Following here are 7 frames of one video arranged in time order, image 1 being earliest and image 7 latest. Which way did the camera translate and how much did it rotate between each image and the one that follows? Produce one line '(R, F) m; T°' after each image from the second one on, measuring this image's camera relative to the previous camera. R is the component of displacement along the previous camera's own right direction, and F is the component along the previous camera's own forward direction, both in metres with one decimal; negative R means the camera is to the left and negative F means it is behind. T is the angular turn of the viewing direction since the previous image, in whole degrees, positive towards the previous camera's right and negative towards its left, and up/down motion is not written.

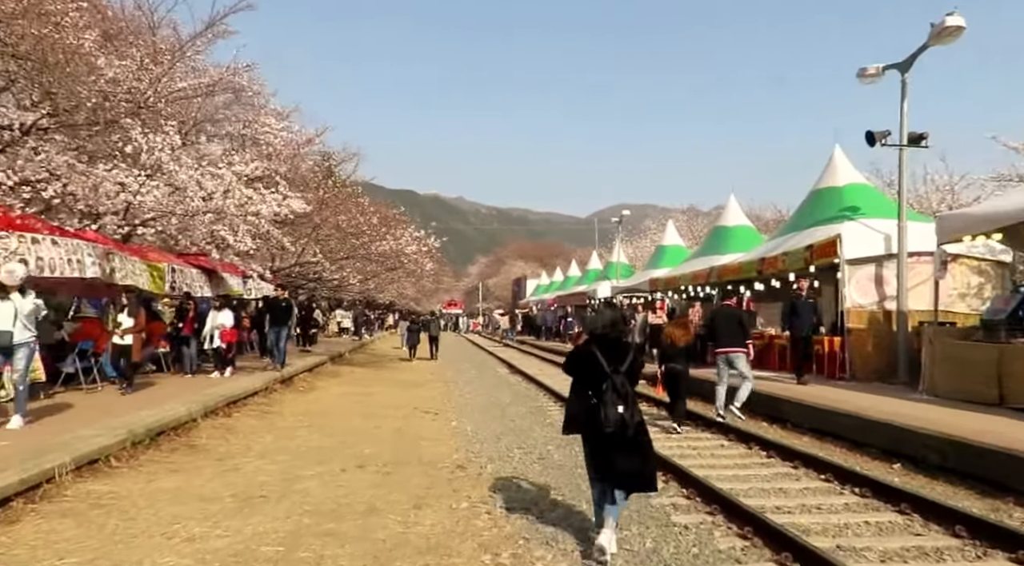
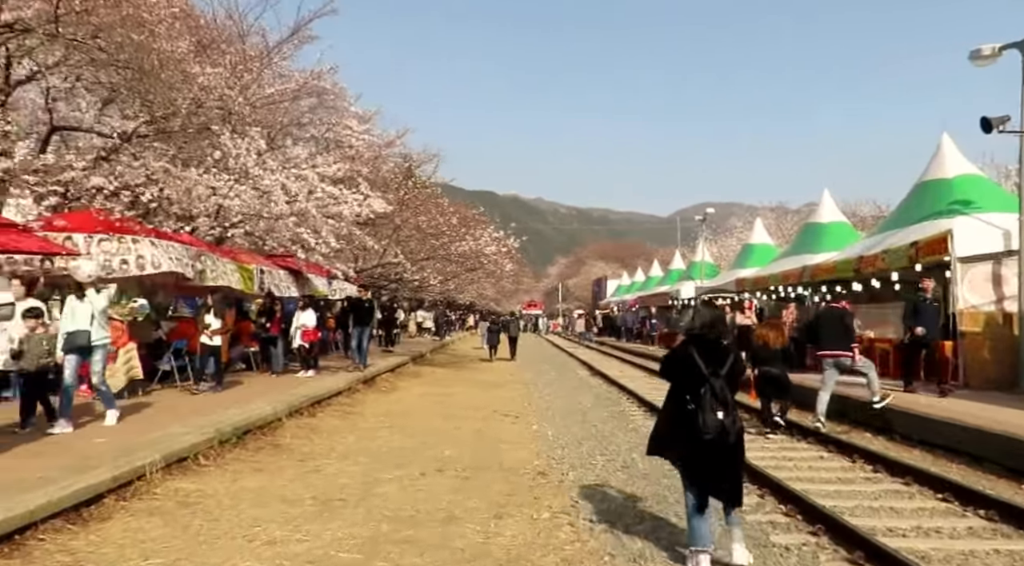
(0.0, +0.2) m; -6°
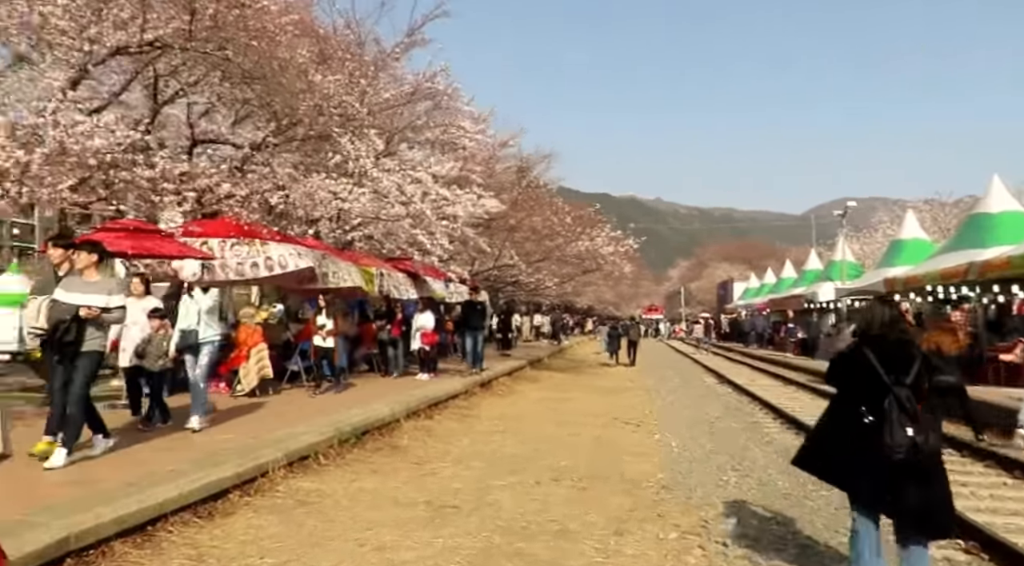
(0.0, +0.4) m; -8°
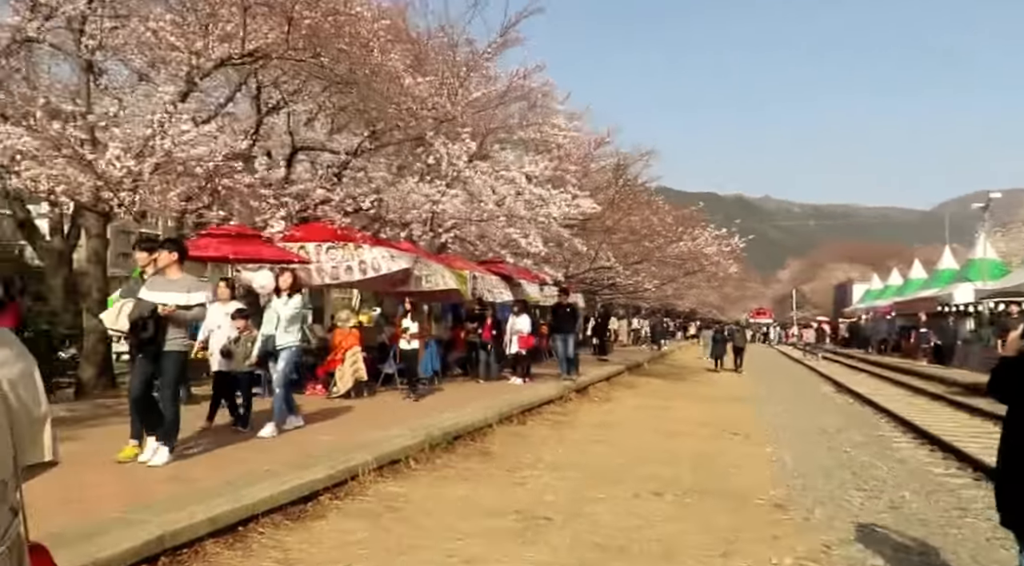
(0.0, +0.4) m; -7°
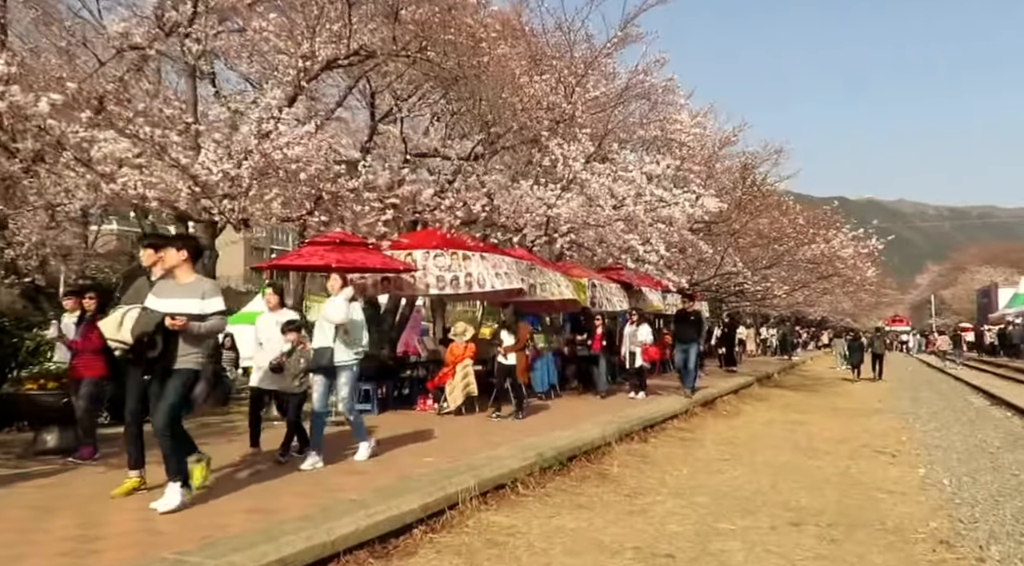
(0.0, +0.6) m; -8°
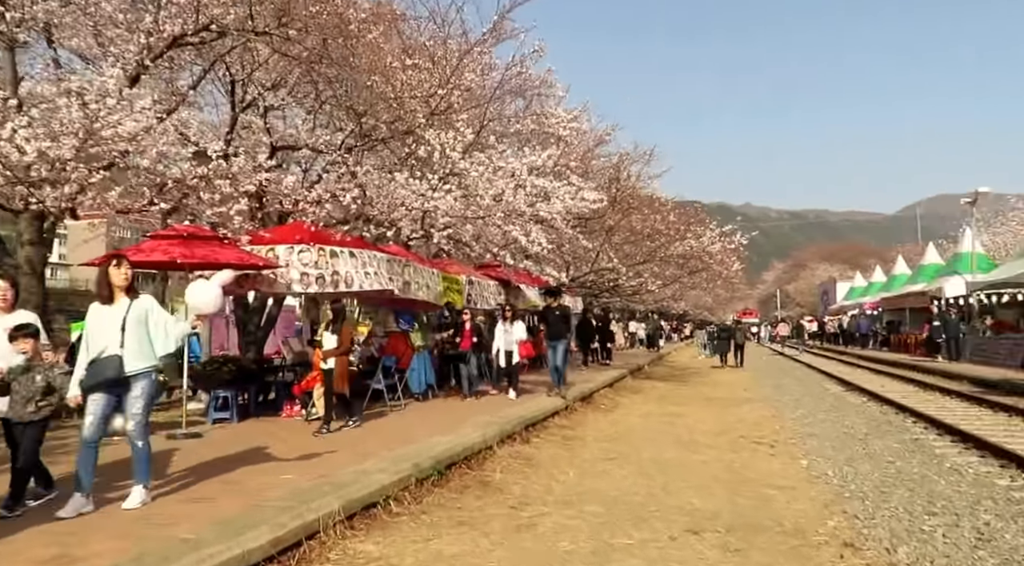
(+0.1, +0.7) m; +9°
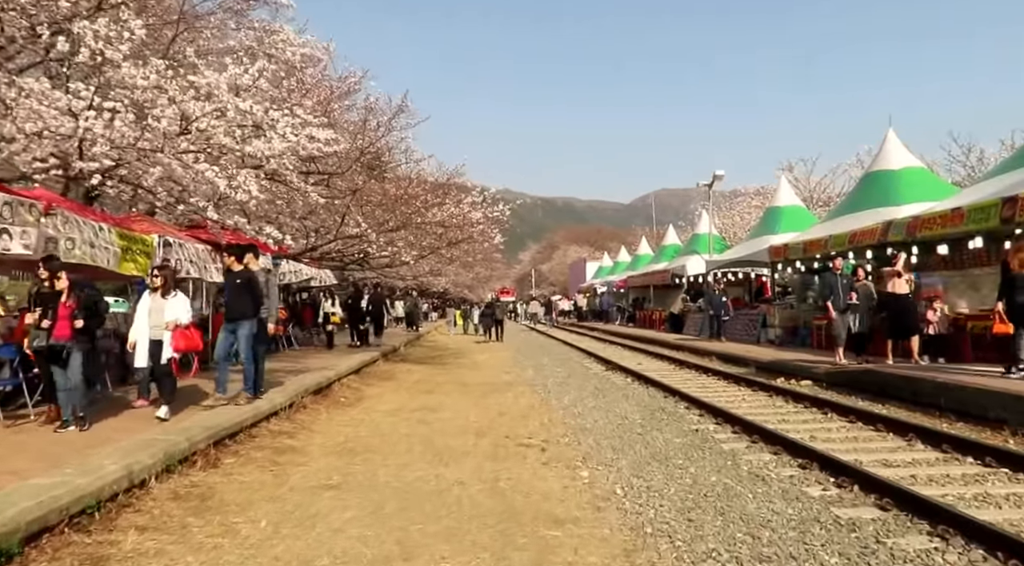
(+0.7, +2.8) m; +16°
